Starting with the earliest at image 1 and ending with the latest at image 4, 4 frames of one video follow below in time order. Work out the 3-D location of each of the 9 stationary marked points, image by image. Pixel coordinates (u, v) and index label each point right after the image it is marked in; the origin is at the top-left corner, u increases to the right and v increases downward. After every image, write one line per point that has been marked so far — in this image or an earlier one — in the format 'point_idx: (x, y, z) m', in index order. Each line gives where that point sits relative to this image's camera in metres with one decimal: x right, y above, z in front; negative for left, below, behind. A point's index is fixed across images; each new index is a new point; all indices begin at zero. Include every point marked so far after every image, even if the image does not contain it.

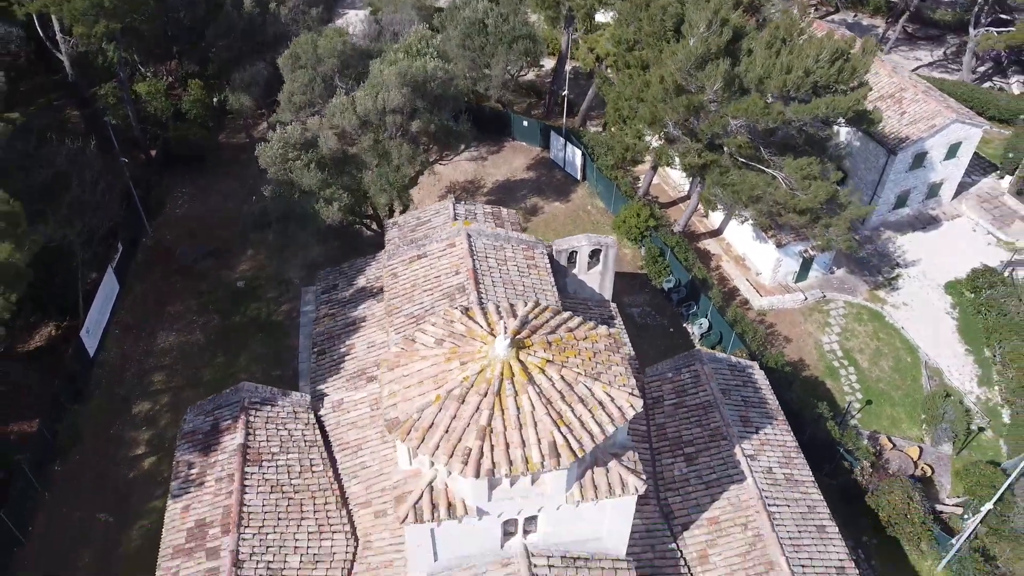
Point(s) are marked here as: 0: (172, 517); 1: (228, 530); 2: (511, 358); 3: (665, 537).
0: (-7.6, -5.1, +19.5) m
1: (-6.0, -5.2, +18.6) m
2: (0.0, -1.2, +15.0) m
3: (+3.4, -5.5, +19.2) m
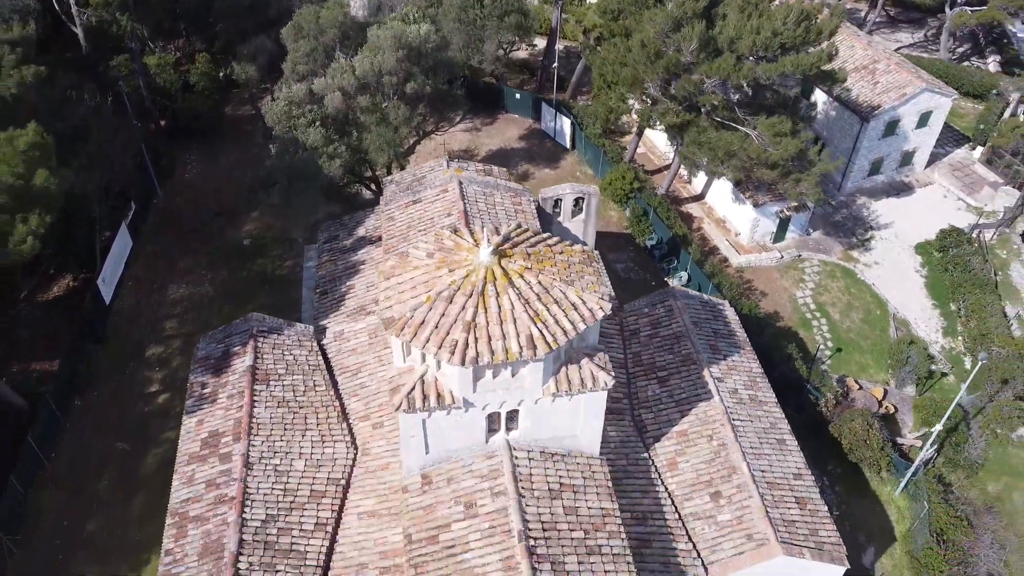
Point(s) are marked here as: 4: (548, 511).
0: (-7.9, -3.5, +21.3) m
1: (-6.4, -3.5, +20.4) m
2: (-0.4, +0.5, +16.9) m
3: (+3.0, -3.9, +21.0) m
4: (+0.7, -4.4, +17.5) m
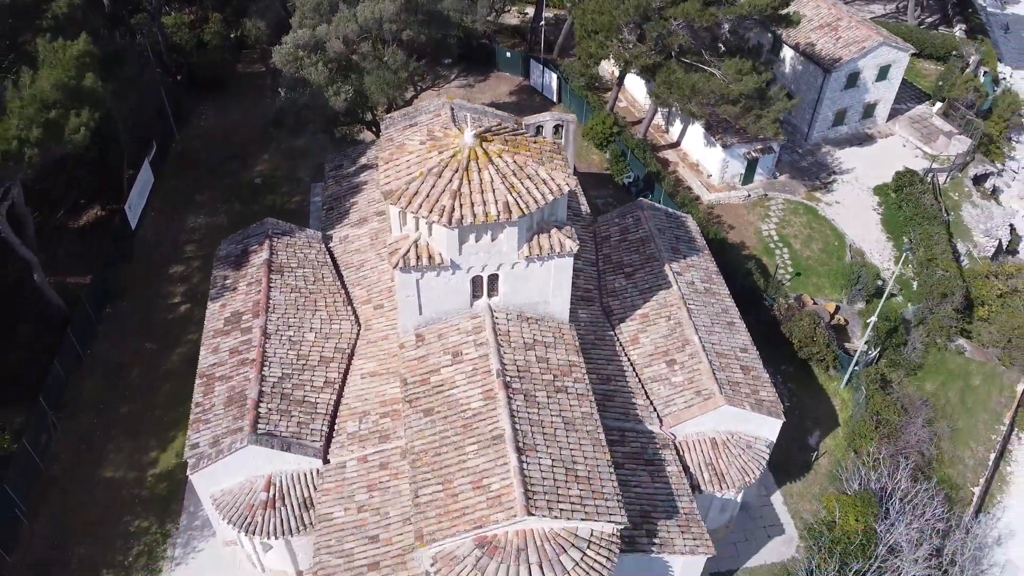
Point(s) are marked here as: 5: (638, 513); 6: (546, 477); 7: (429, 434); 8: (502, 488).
0: (-8.4, -0.7, +24.4) m
1: (-6.8, -0.7, +23.5) m
2: (-0.8, +3.2, +20.0) m
3: (+2.6, -1.1, +24.1) m
4: (+0.2, -1.6, +20.5) m
5: (+2.9, -5.1, +19.8) m
6: (+0.7, -3.9, +18.0) m
7: (-1.9, -3.2, +19.4) m
8: (-0.2, -4.0, +17.7) m
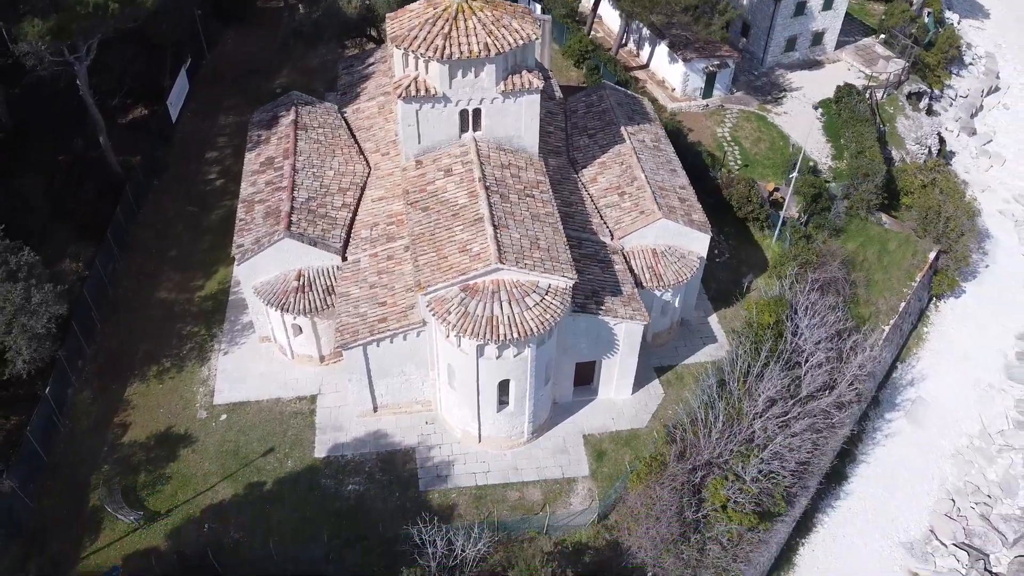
0: (-9.0, +4.4, +29.9) m
1: (-7.4, +4.3, +29.0) m
2: (-1.4, +8.3, +25.4) m
3: (+2.0, +4.0, +29.6) m
4: (-0.4, +3.4, +26.0) m
5: (+2.3, -0.1, +25.3) m
6: (+0.1, +1.2, +23.5) m
7: (-2.5, +1.9, +24.8) m
8: (-0.8, +1.0, +23.2) m
